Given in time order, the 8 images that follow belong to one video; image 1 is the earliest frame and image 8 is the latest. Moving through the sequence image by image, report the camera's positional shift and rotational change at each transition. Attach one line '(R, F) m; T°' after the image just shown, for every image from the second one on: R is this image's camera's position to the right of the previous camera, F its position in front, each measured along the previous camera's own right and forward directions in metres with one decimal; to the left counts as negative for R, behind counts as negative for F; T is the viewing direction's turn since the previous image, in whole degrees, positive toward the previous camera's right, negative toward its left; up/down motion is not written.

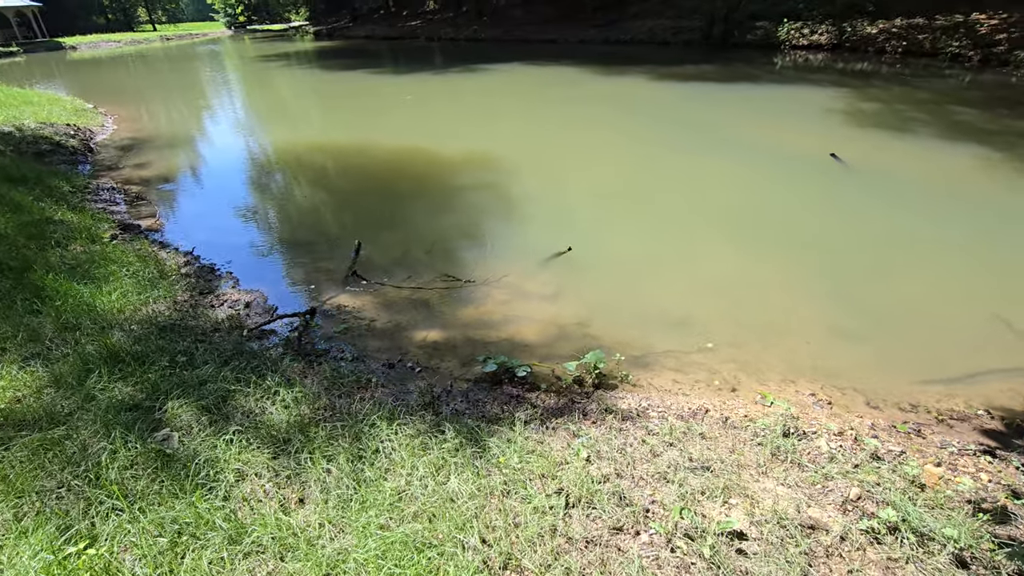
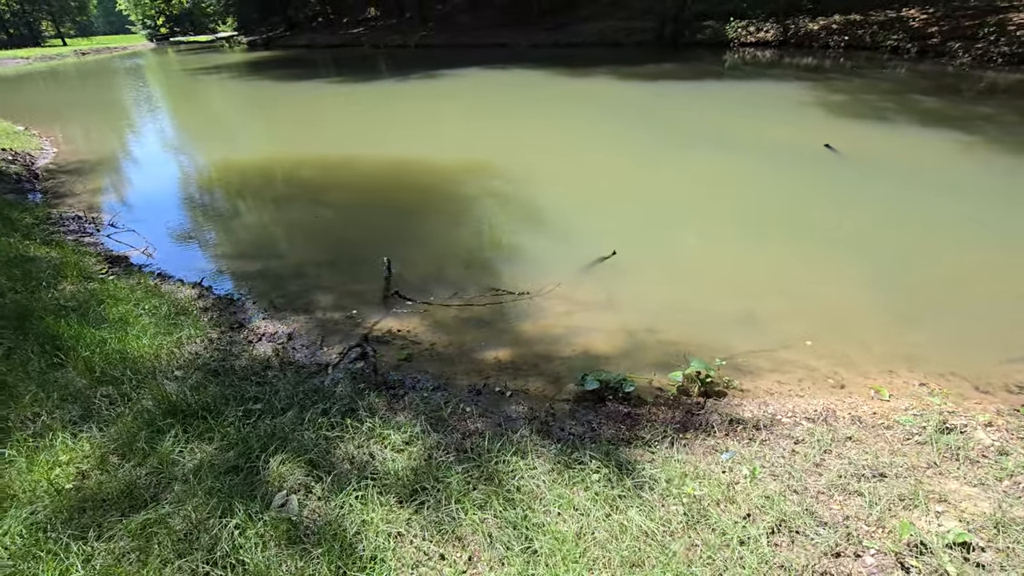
(-0.9, +0.3) m; +5°
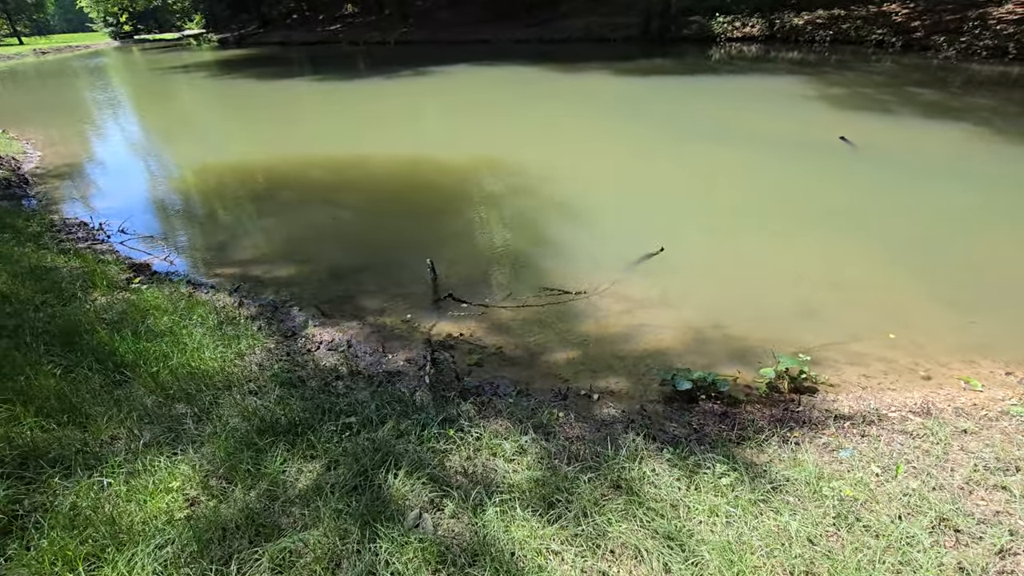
(-0.7, +0.1) m; +2°
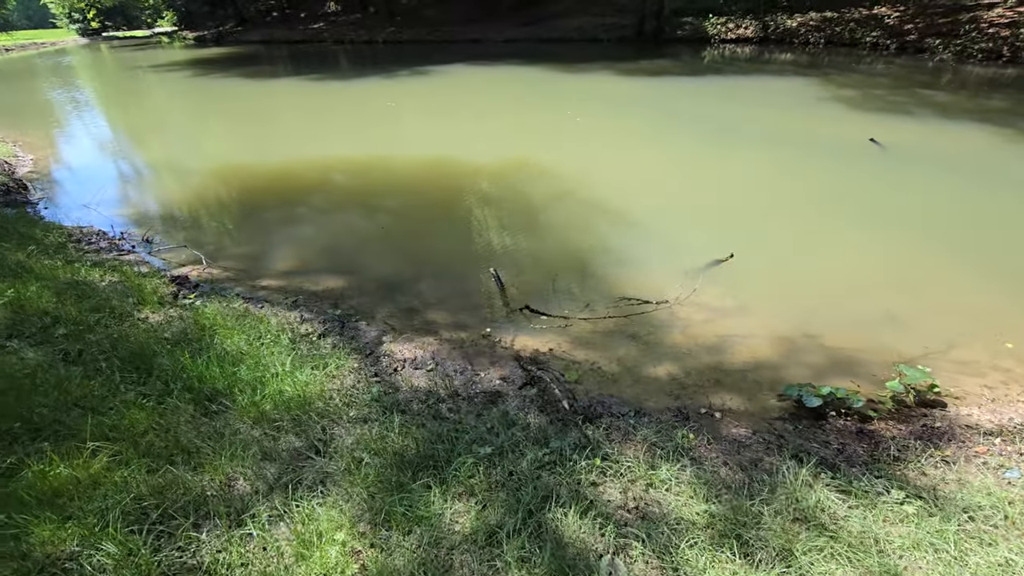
(-0.9, +0.2) m; +2°
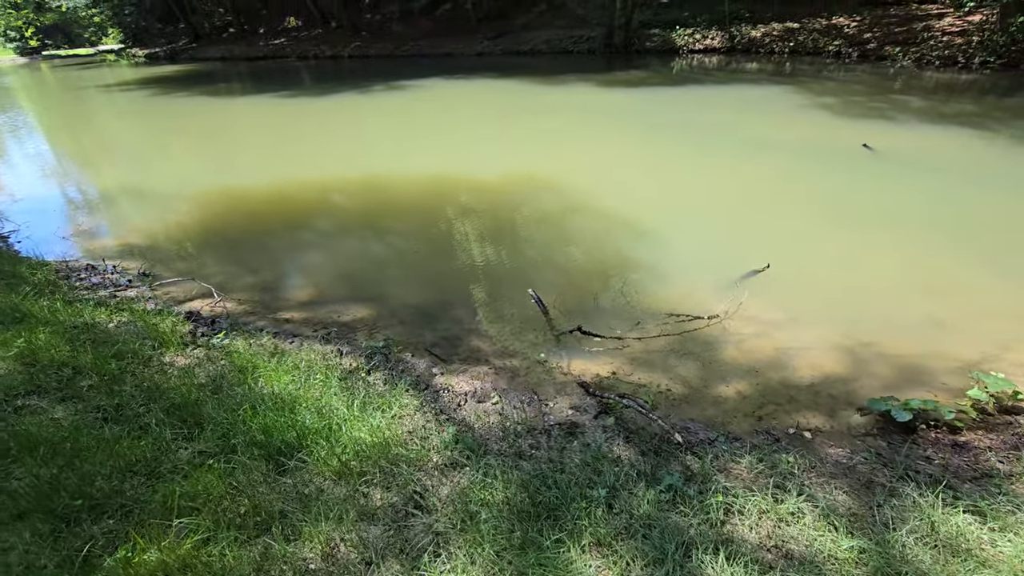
(-0.7, +0.2) m; +4°
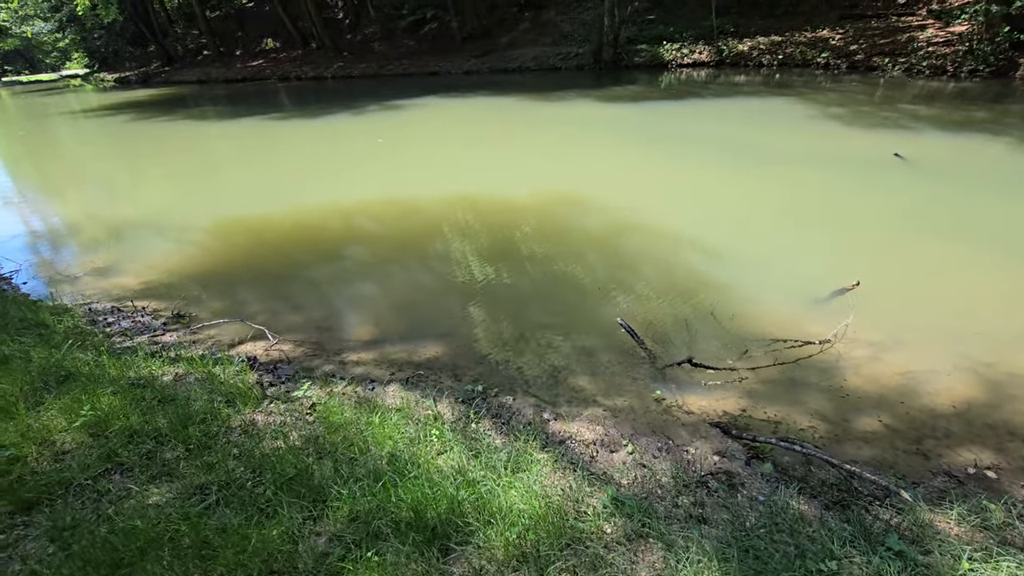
(-0.9, +0.3) m; +2°
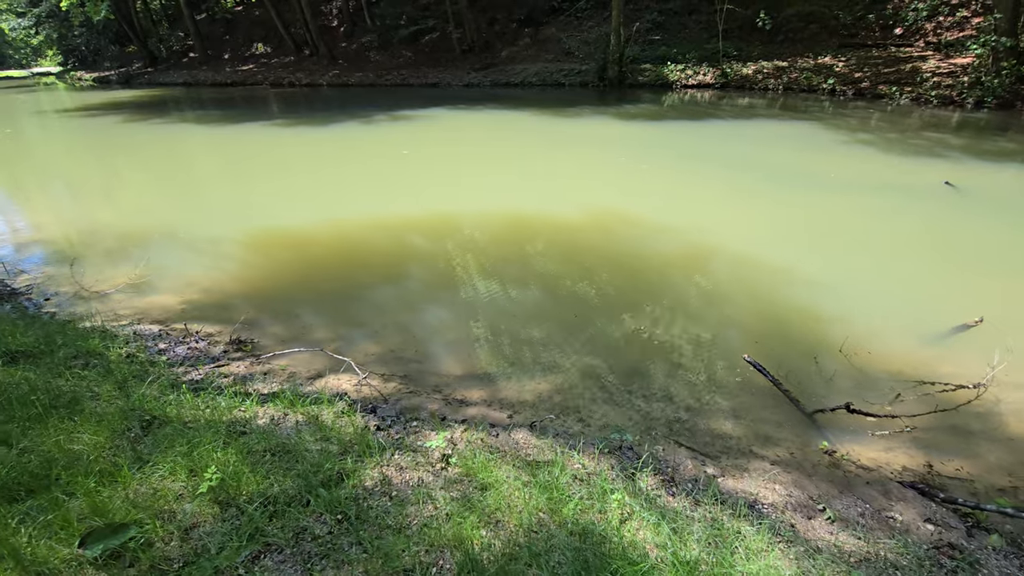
(-1.2, +0.4) m; +3°
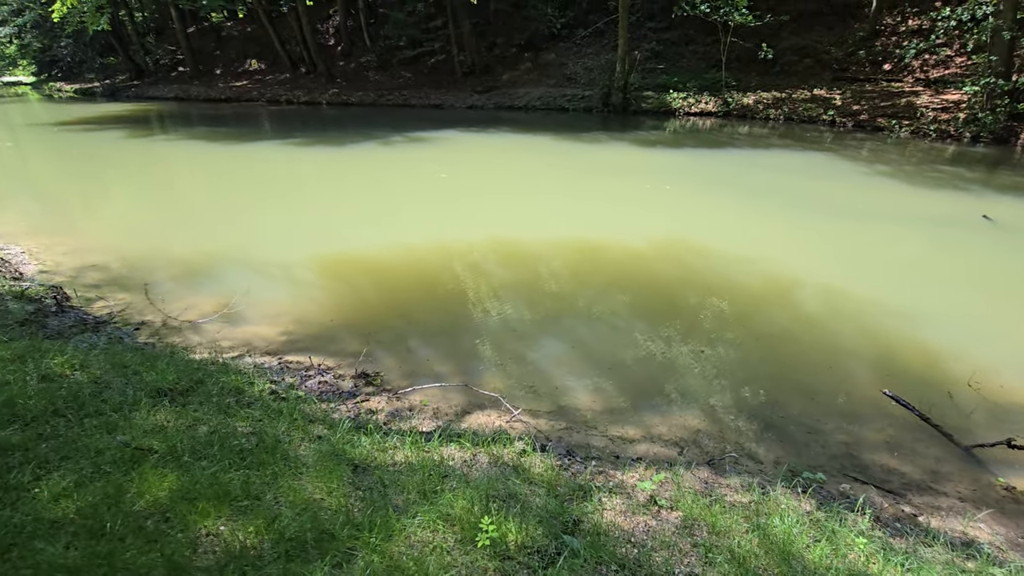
(-1.4, 0.0) m; +3°
